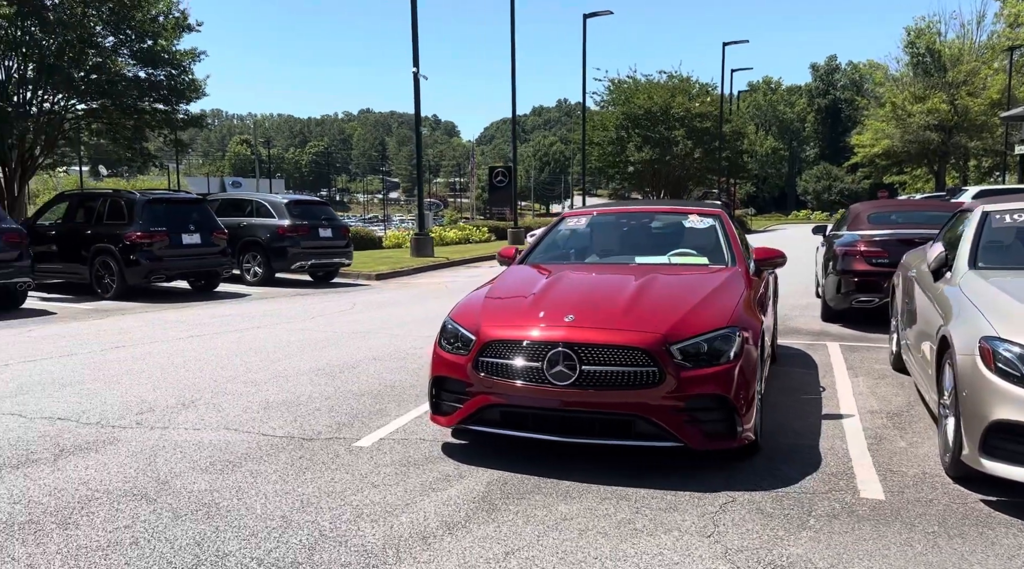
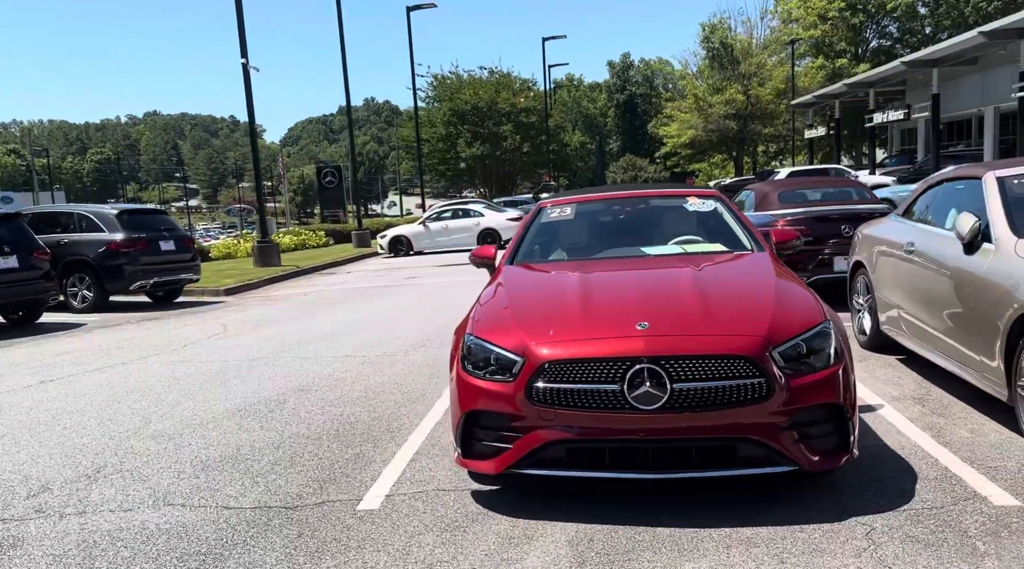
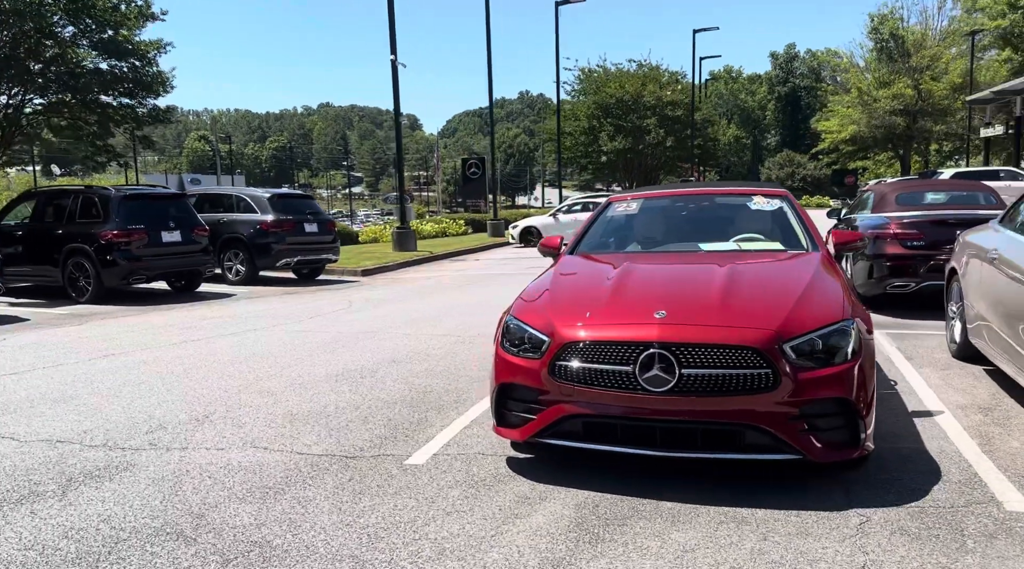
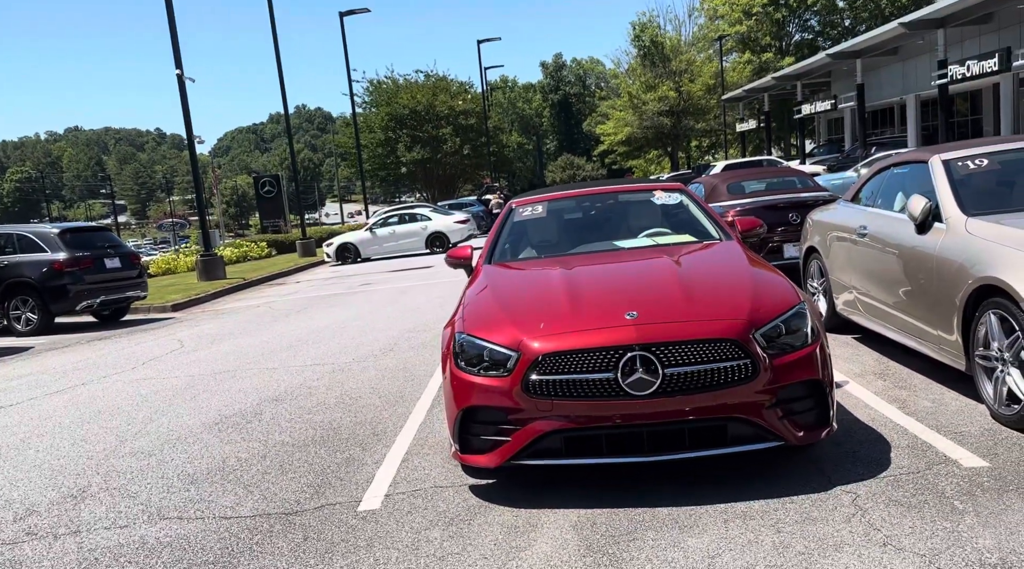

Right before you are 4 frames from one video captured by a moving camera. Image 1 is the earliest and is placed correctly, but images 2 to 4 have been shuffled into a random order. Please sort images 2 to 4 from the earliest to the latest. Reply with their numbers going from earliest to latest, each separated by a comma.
3, 2, 4
